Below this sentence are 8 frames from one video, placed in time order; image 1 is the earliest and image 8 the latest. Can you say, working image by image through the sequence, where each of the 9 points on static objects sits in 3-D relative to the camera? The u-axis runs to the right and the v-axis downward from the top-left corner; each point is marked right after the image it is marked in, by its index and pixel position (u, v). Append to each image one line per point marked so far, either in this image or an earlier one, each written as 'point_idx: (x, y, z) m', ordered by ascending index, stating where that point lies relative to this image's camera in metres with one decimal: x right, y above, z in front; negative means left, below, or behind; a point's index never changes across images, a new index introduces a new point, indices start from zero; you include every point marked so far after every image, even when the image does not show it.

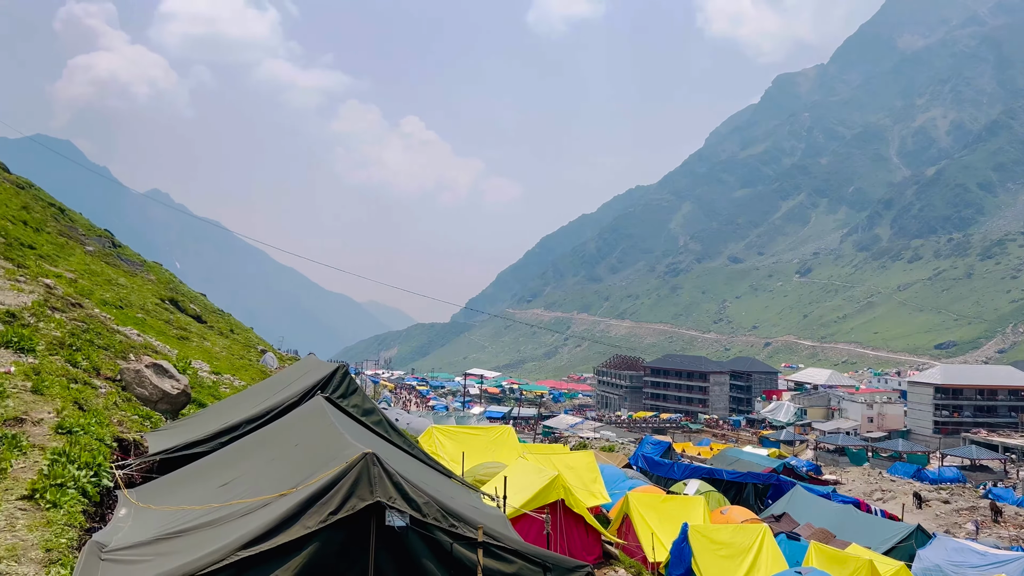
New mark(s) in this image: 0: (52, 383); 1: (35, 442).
0: (-8.7, -1.8, +16.8) m
1: (-6.6, -2.2, +12.3) m
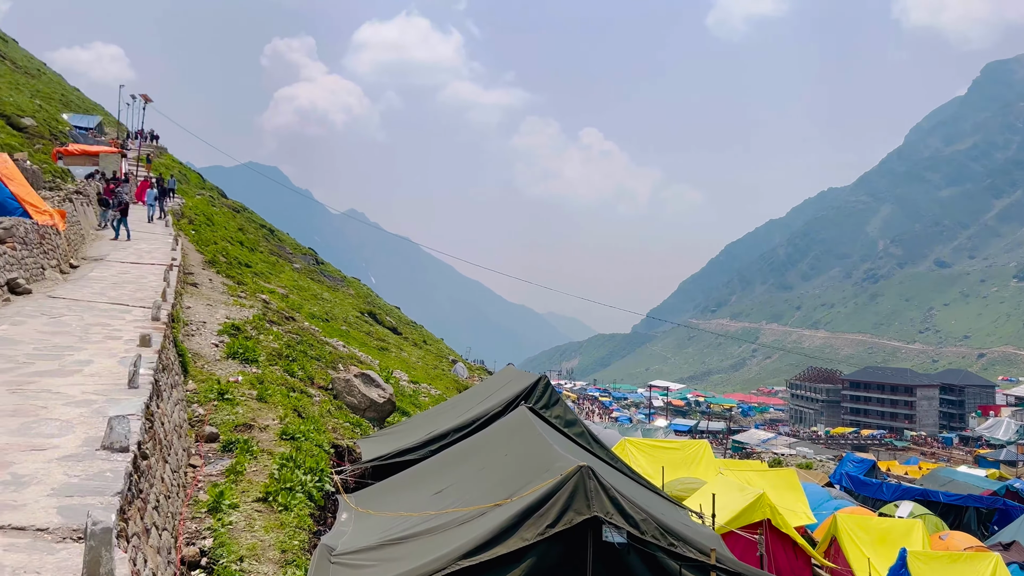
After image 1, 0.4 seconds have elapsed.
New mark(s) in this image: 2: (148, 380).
0: (-4.8, -2.1, +17.9) m
1: (-3.7, -2.4, +13.1) m
2: (-4.2, -1.1, +10.3) m
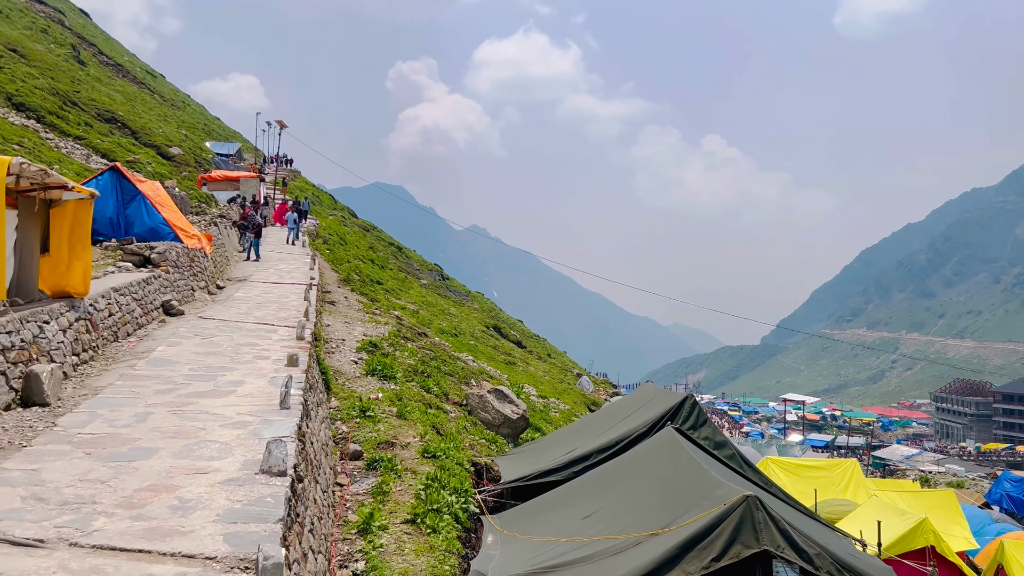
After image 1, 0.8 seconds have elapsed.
0: (-2.0, -2.4, +18.0) m
1: (-1.6, -2.7, +13.1) m
2: (-2.5, -1.3, +10.4) m
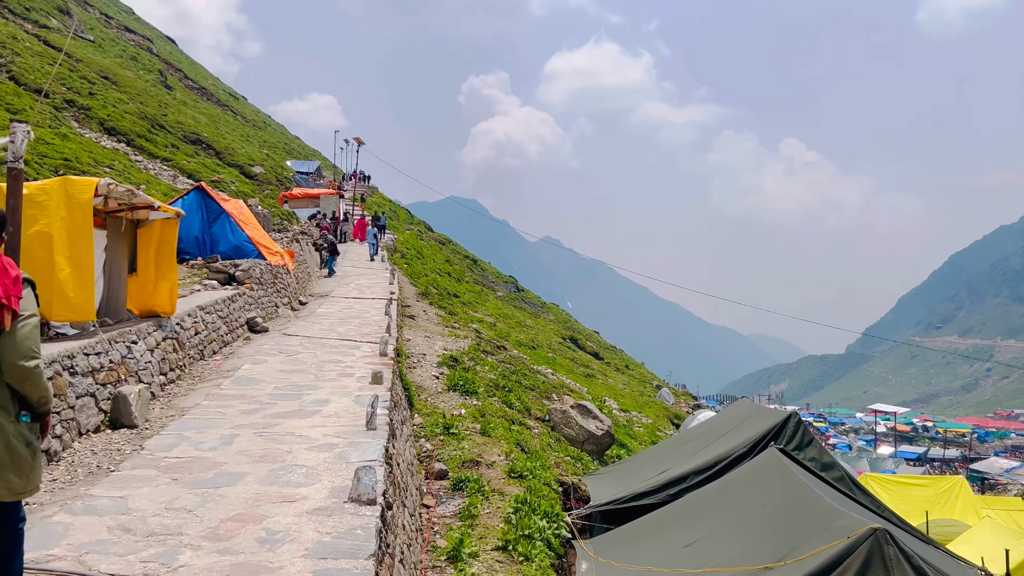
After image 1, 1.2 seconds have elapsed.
0: (-0.3, -2.7, +17.6) m
1: (-0.3, -2.9, +12.7) m
2: (-1.4, -1.5, +10.1) m
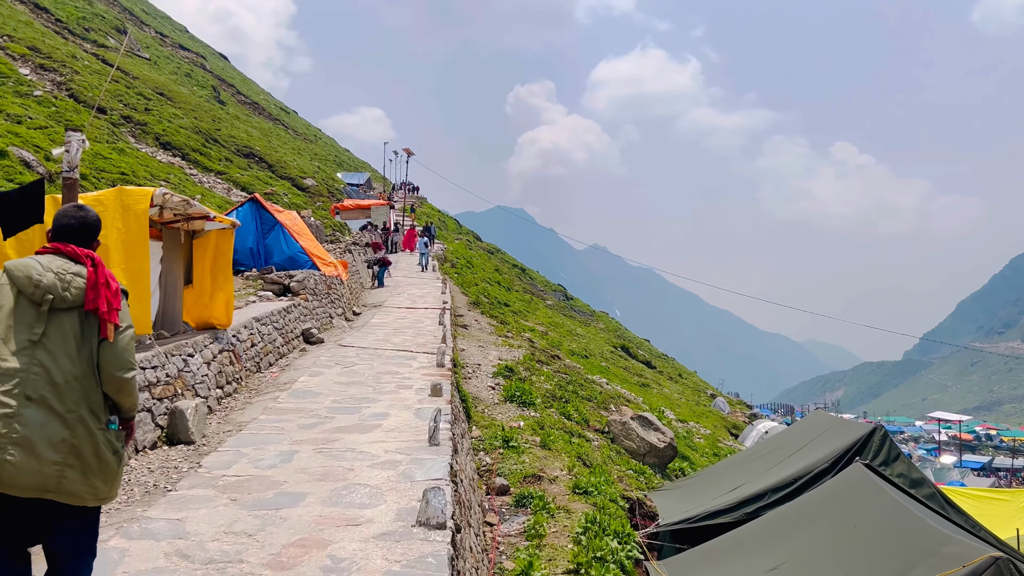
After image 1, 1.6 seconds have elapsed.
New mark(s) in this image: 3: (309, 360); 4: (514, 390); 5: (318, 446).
0: (+0.9, -2.9, +17.1) m
1: (+0.6, -3.0, +12.2) m
2: (-0.7, -1.6, +9.6) m
3: (-3.7, -1.3, +16.2) m
4: (+0.1, -2.3, +19.9) m
5: (-2.0, -1.6, +9.2) m
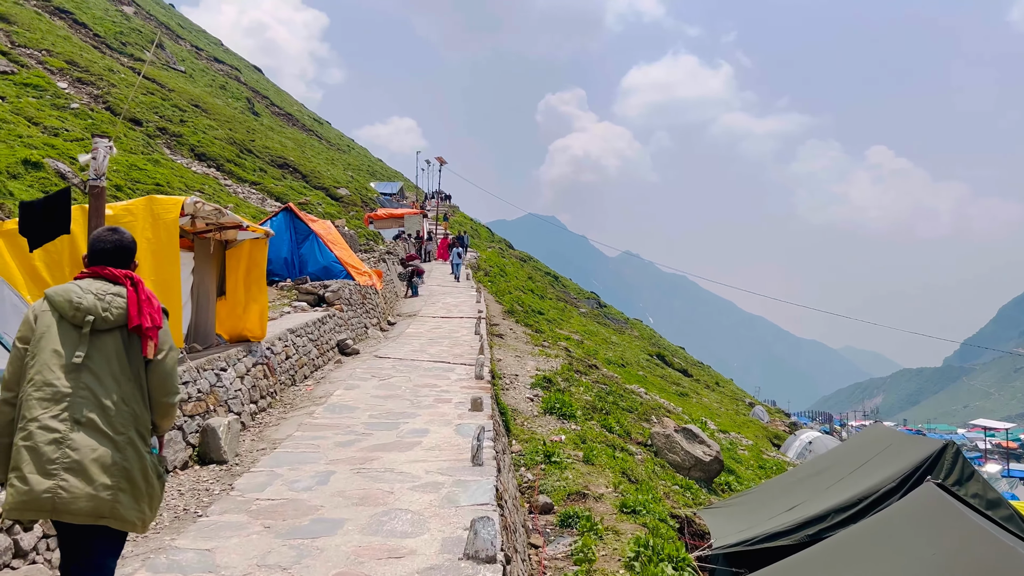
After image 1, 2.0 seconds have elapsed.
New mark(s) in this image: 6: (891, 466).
0: (+1.6, -3.0, +16.5) m
1: (+1.2, -3.1, +11.6) m
2: (-0.2, -1.7, +9.1) m
3: (-3.0, -1.5, +15.8) m
4: (+0.9, -2.5, +19.4) m
5: (-1.5, -1.8, +8.8) m
6: (+4.8, -2.2, +11.4) m
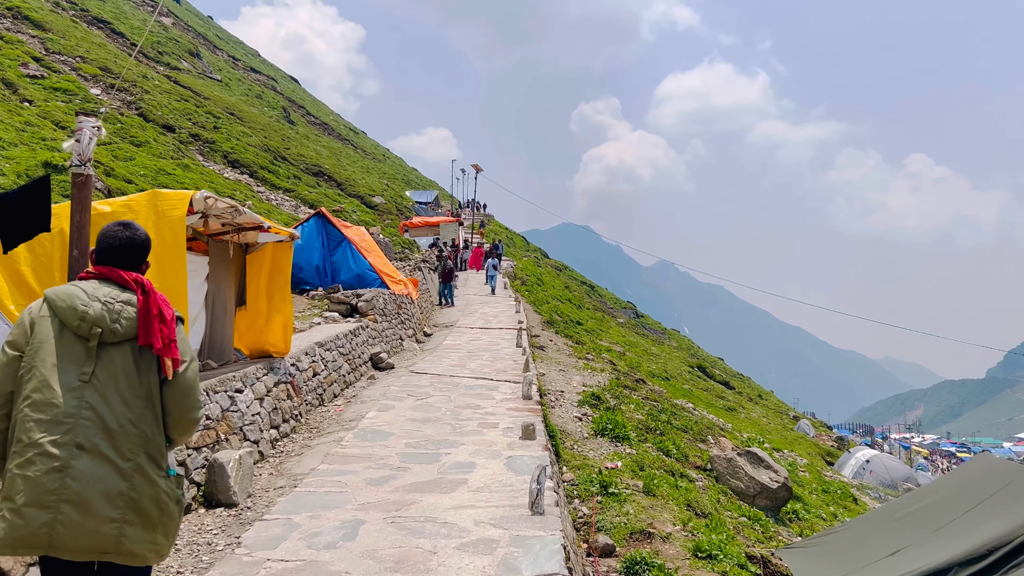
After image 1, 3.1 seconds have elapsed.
0: (+2.5, -3.2, +14.9) m
1: (+1.9, -3.2, +10.0) m
2: (+0.4, -1.8, +7.5) m
3: (-2.2, -1.7, +14.3) m
4: (+1.9, -2.7, +17.7) m
5: (-1.0, -1.8, +7.2) m
6: (+5.4, -2.4, +9.6) m
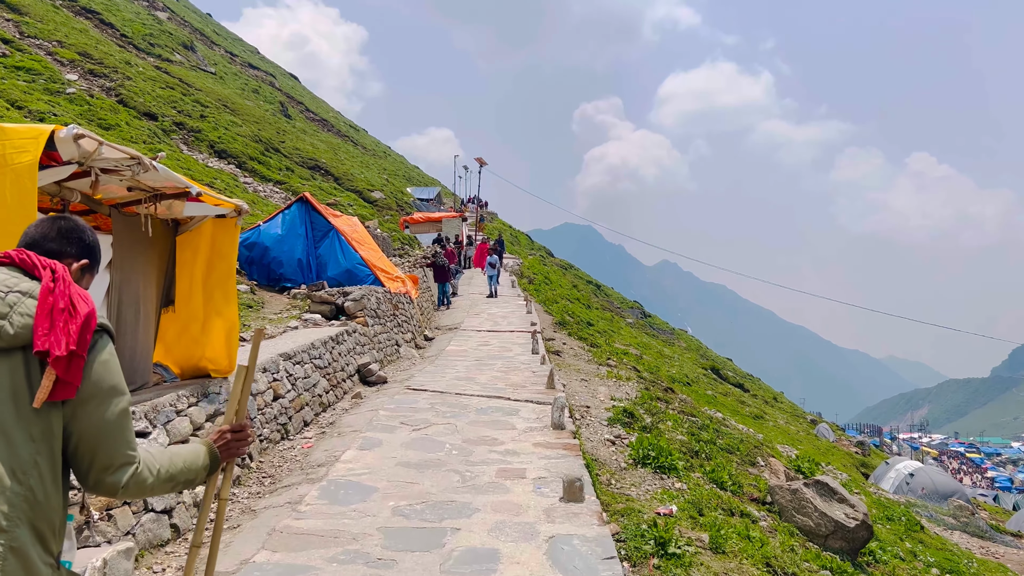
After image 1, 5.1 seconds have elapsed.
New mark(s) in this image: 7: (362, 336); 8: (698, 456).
0: (+2.8, -3.1, +11.6) m
1: (+2.2, -3.1, +6.7) m
2: (+0.6, -1.7, +4.3) m
3: (-1.9, -1.6, +11.0) m
4: (+2.2, -2.6, +14.5) m
5: (-0.7, -1.8, +4.0) m
6: (+5.7, -2.3, +6.3) m
7: (-2.6, -0.8, +15.6) m
8: (+3.4, -3.1, +16.3) m
